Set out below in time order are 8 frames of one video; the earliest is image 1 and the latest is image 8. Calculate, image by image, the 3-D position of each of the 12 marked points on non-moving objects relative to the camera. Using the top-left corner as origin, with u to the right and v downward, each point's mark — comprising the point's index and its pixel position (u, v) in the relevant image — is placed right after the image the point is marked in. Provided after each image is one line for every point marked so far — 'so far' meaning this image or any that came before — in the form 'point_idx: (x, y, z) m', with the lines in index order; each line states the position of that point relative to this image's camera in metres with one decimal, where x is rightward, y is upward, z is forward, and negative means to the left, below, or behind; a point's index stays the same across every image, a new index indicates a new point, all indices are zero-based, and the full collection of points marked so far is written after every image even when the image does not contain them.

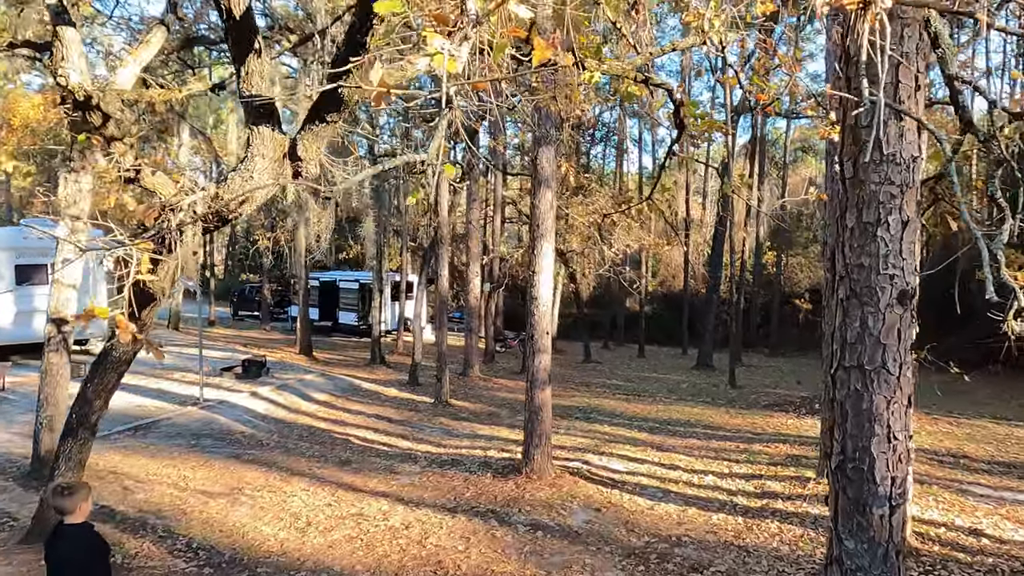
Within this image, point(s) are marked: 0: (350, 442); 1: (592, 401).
0: (-1.9, -1.8, +7.9) m
1: (+1.4, -1.9, +11.3) m
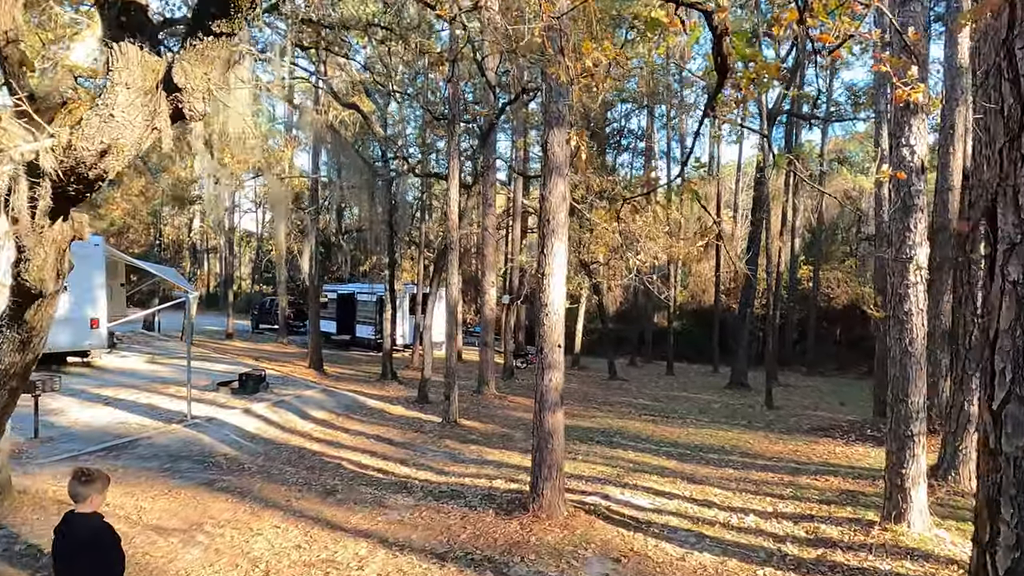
0: (-1.8, -1.9, +7.1) m
1: (+1.6, -2.1, +10.3) m
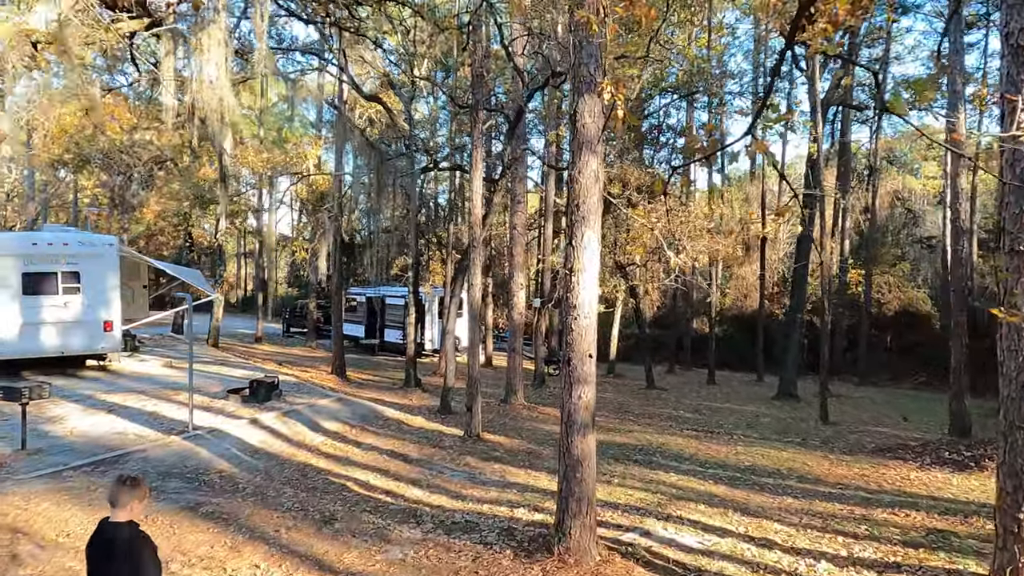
0: (-1.6, -1.9, +6.3) m
1: (+2.0, -2.1, +9.4) m
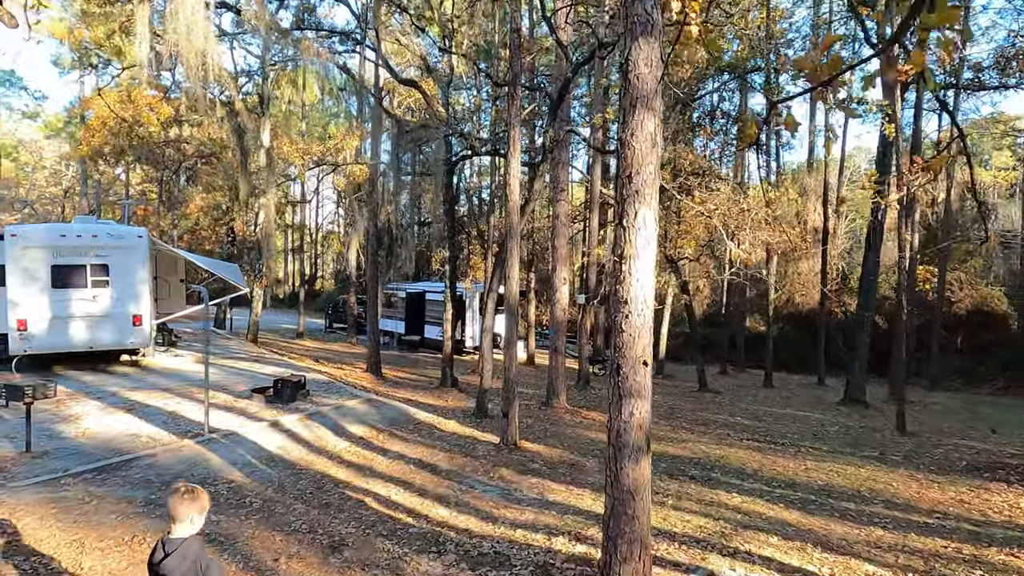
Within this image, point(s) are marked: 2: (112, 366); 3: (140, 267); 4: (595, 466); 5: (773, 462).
0: (-1.3, -1.8, +5.6) m
1: (+2.5, -2.1, +8.4) m
2: (-7.2, -1.4, +12.0) m
3: (-6.4, +0.4, +11.5) m
4: (+0.9, -2.0, +7.4) m
5: (+3.1, -2.1, +8.0) m
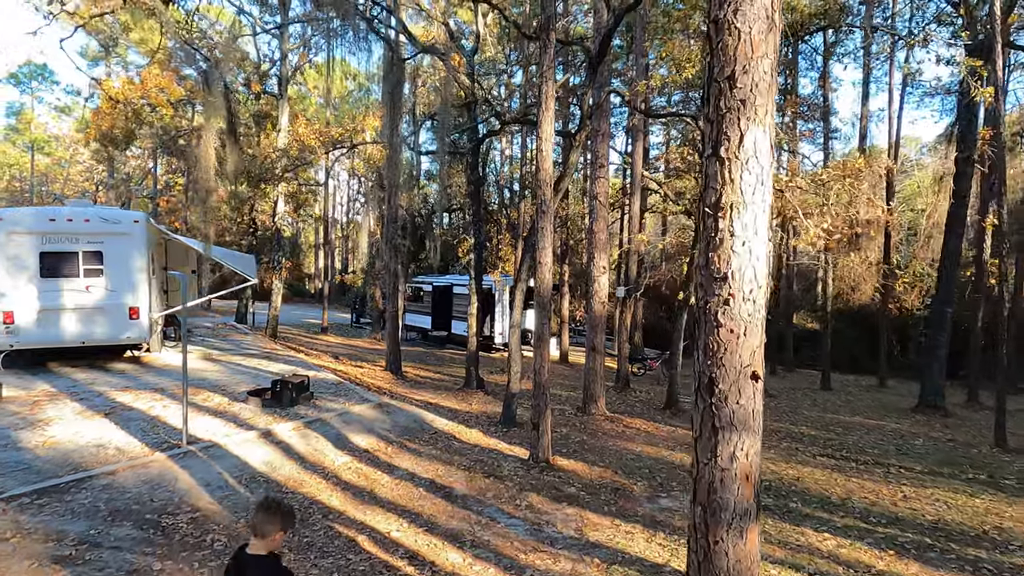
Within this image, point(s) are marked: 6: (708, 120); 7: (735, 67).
0: (-1.1, -1.7, +4.4) m
1: (+2.9, -1.9, +7.0) m
2: (-6.7, -1.2, +11.1) m
3: (-5.9, +0.5, +10.6) m
4: (+1.2, -1.8, +6.1) m
5: (+3.4, -2.0, +6.5) m
6: (+0.7, +0.6, +2.3) m
7: (+0.8, +0.7, +2.2) m
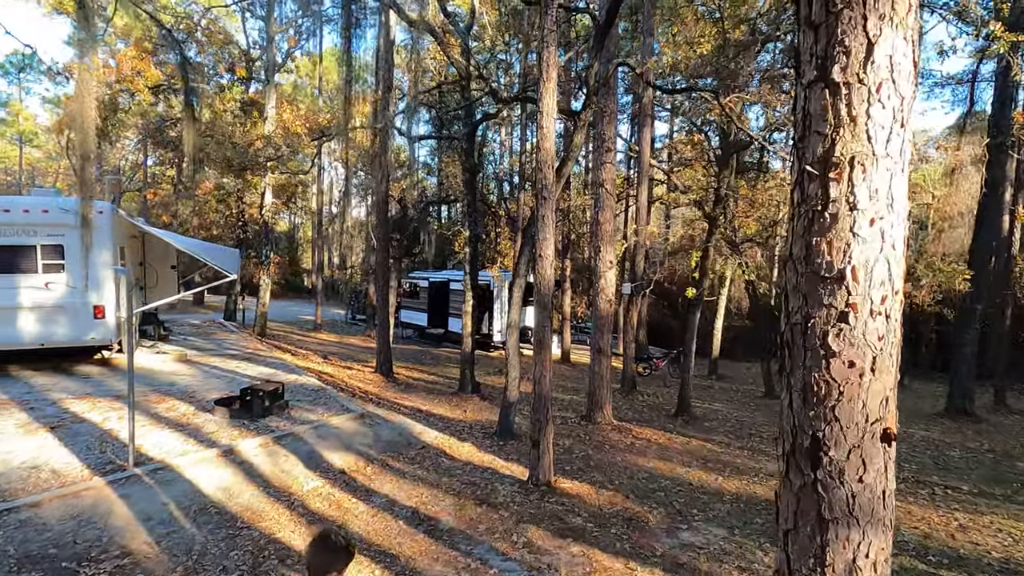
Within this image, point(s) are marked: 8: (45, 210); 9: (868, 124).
0: (-1.1, -1.7, +3.6) m
1: (+2.8, -1.9, +6.2) m
2: (-6.7, -1.2, +10.2) m
3: (-6.0, +0.6, +9.7) m
4: (+1.2, -1.8, +5.2) m
5: (+3.4, -1.9, +5.7) m
6: (+0.7, +0.6, +1.5) m
7: (+0.7, +0.7, +1.4) m
8: (-6.5, +1.1, +9.3) m
9: (+0.7, +0.4, +1.4) m
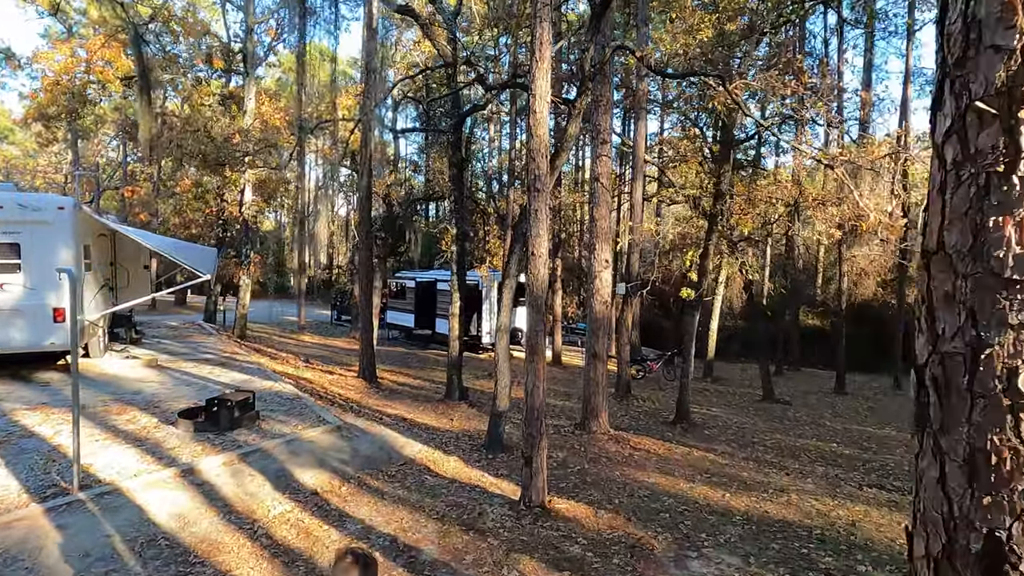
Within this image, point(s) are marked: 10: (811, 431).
0: (-1.1, -1.7, +3.0) m
1: (+2.8, -1.9, +5.7) m
2: (-6.9, -1.2, +9.6) m
3: (-6.1, +0.5, +9.1) m
4: (+1.1, -1.8, +4.7) m
5: (+3.3, -1.9, +5.2) m
6: (+0.7, +0.6, +1.0) m
7: (+0.7, +0.7, +0.9) m
8: (-6.7, +1.1, +8.7) m
9: (+0.7, +0.3, +0.9) m
10: (+4.4, -2.1, +9.9) m
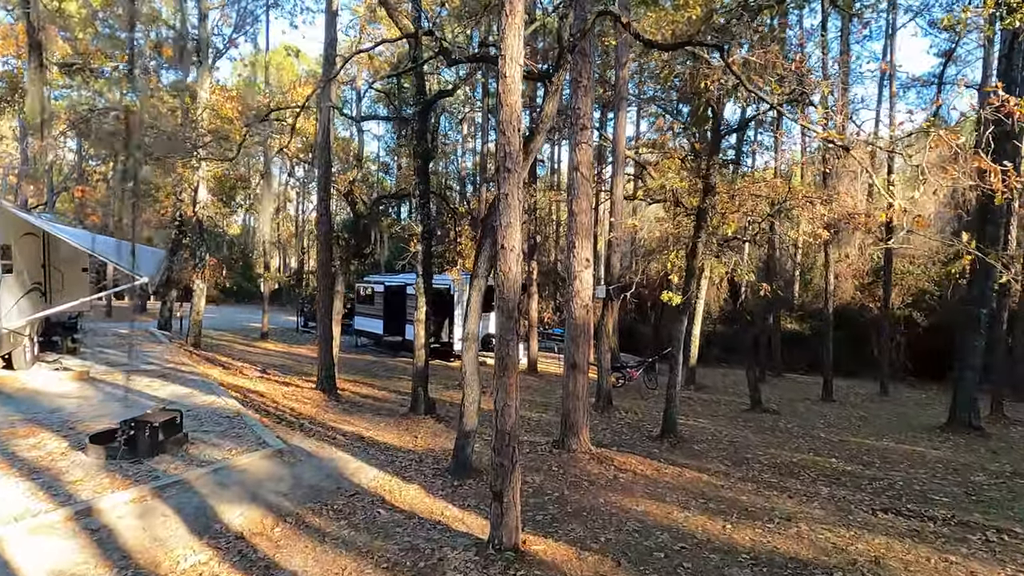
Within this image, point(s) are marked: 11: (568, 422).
0: (-1.3, -1.7, +2.1) m
1: (+2.5, -1.9, +4.9) m
2: (-7.2, -1.3, +8.5) m
3: (-6.5, +0.5, +8.0) m
4: (+0.9, -1.8, +3.9) m
5: (+3.1, -1.9, +4.5) m
6: (+0.6, +0.6, +0.1) m
7: (+0.7, +0.7, 0.0) m
8: (-7.0, +1.0, +7.6) m
9: (+0.7, +0.4, +0.1) m
10: (+4.0, -2.1, +9.2) m
11: (+0.6, -1.5, +7.5) m
